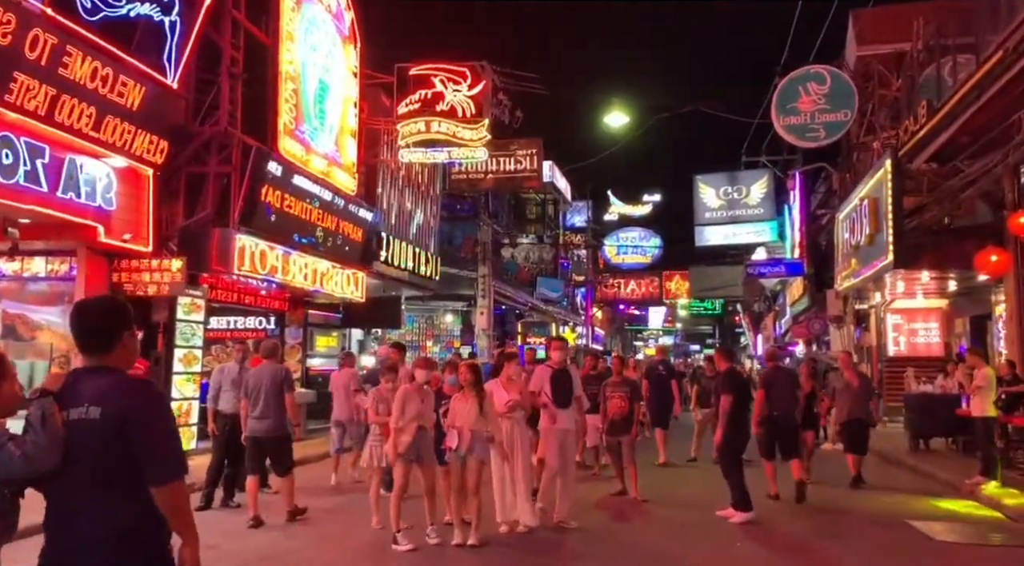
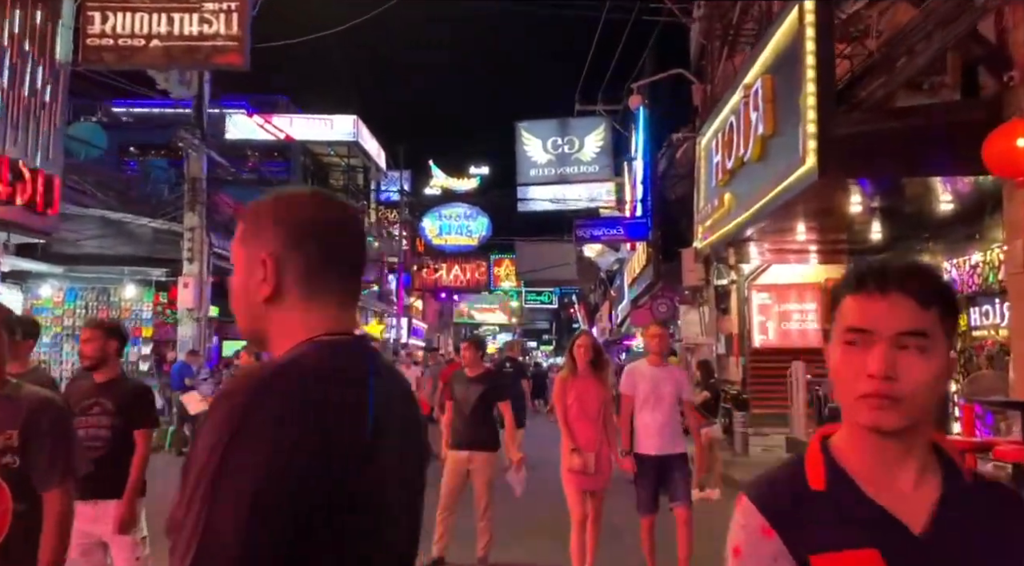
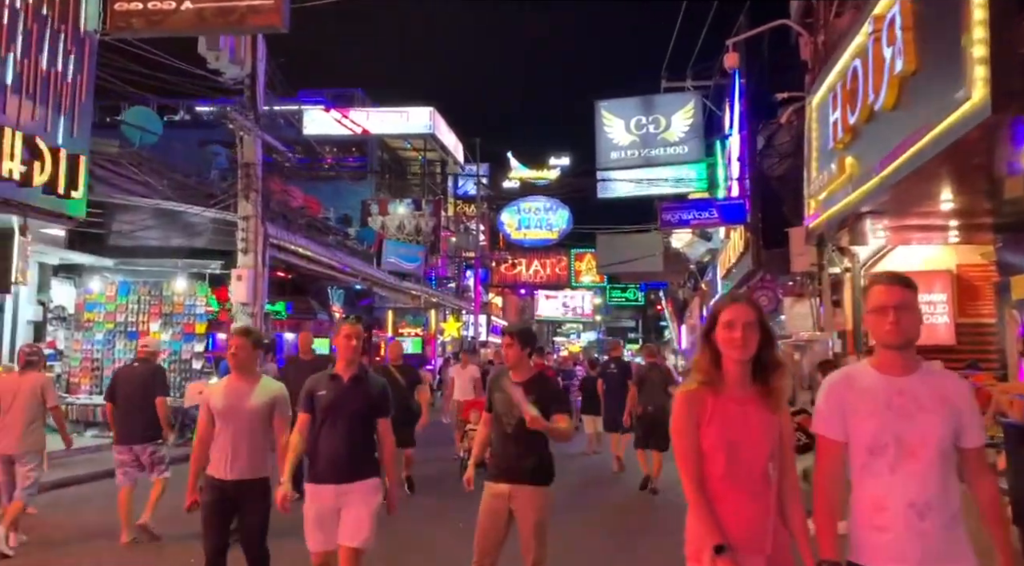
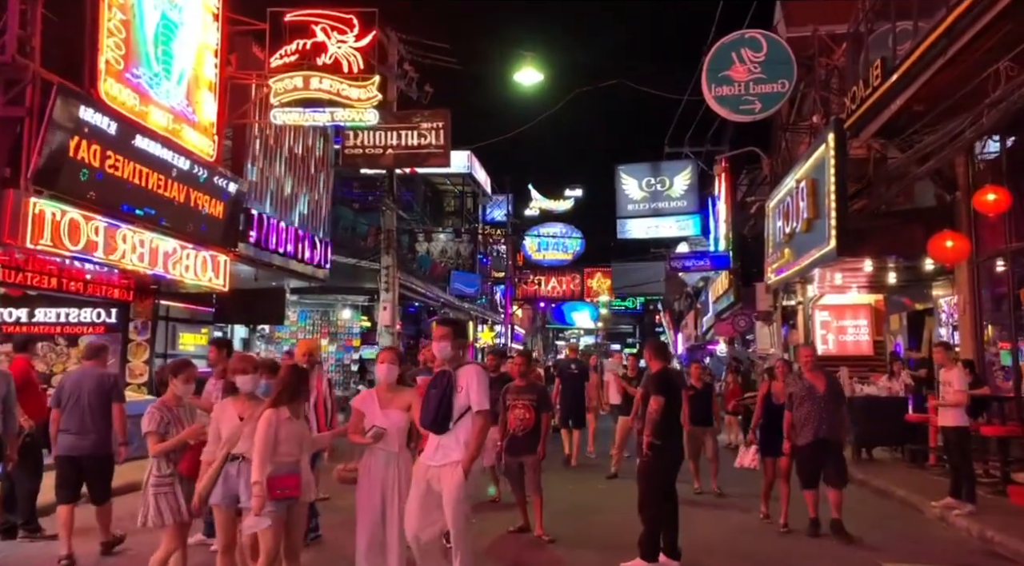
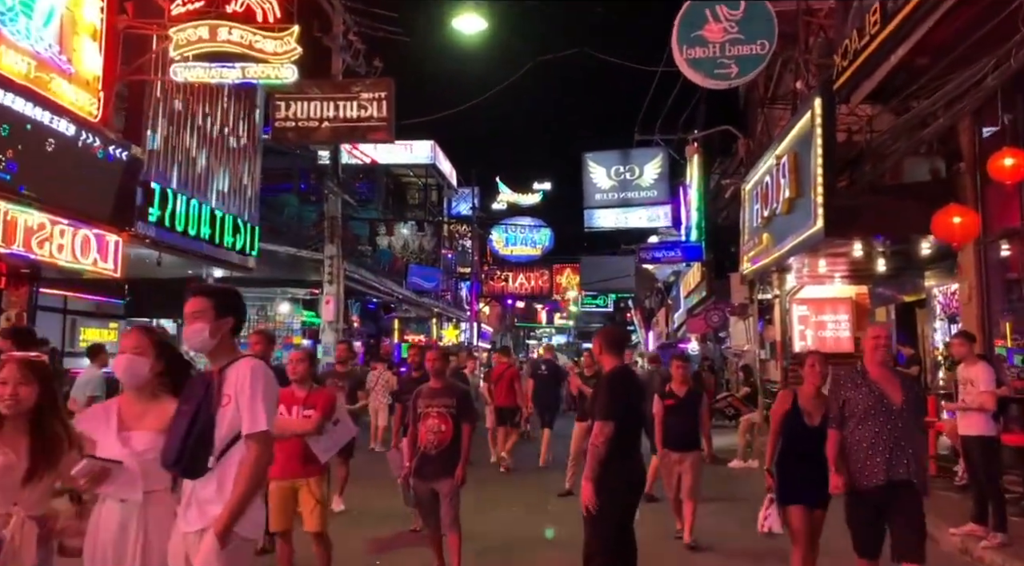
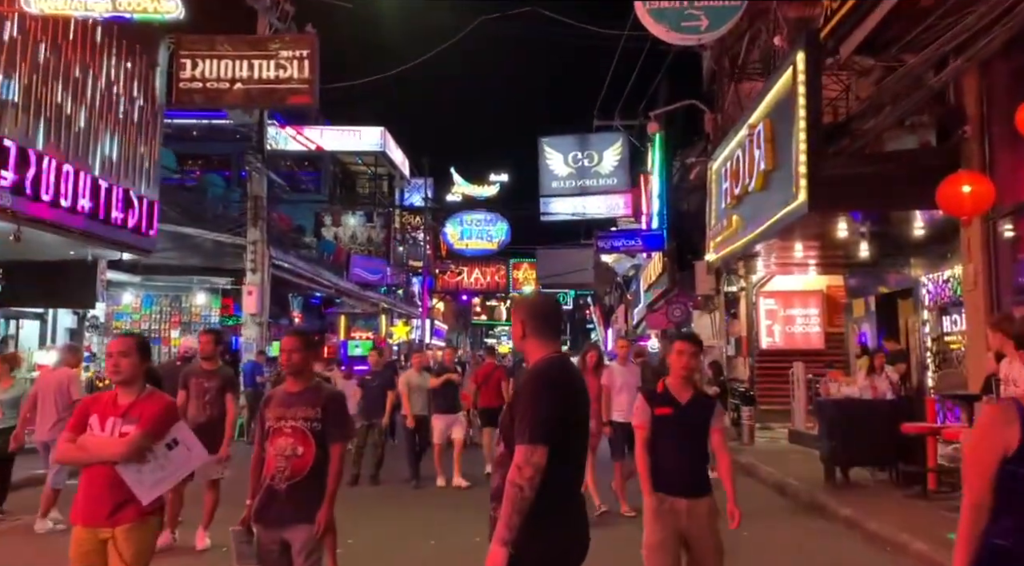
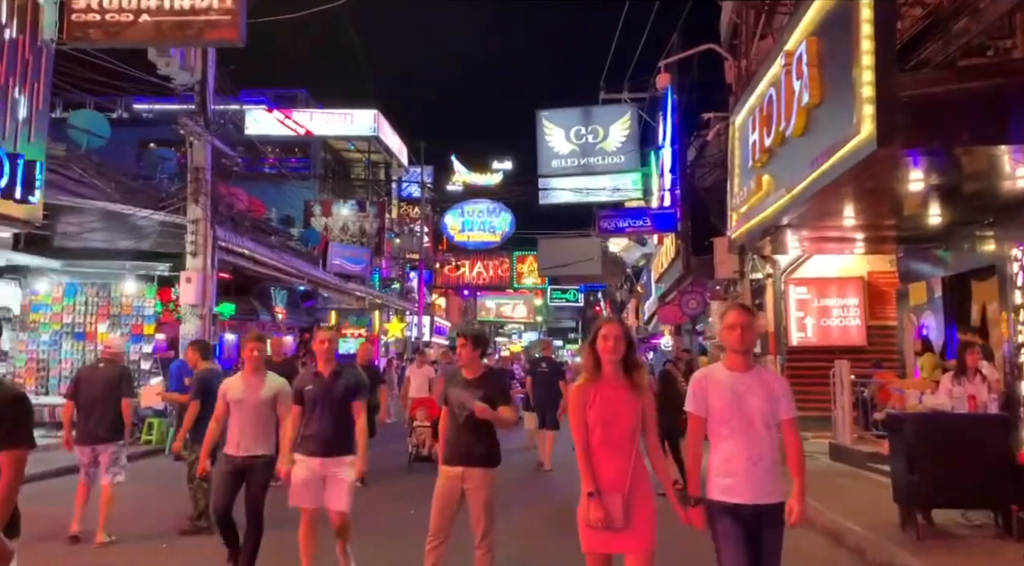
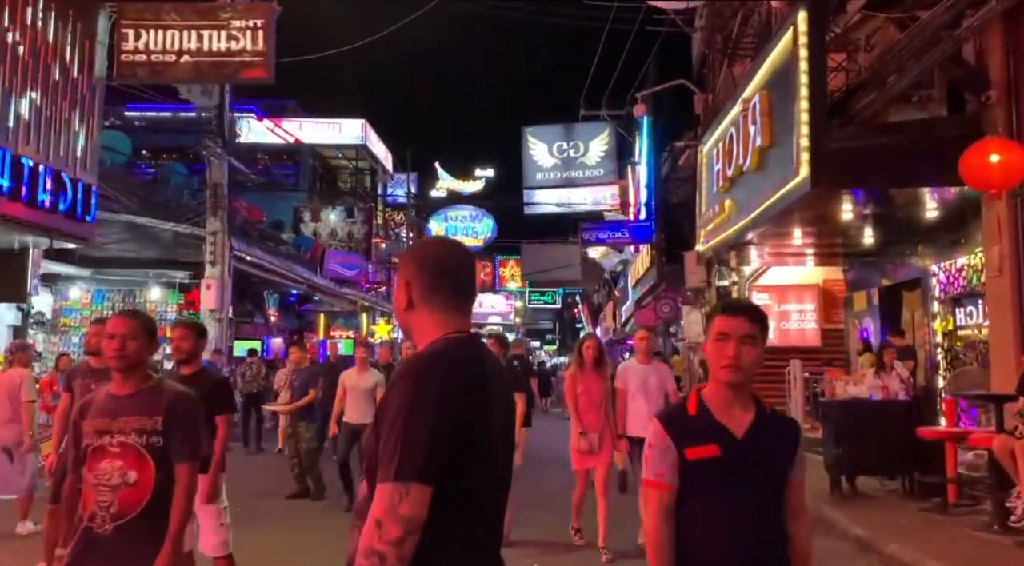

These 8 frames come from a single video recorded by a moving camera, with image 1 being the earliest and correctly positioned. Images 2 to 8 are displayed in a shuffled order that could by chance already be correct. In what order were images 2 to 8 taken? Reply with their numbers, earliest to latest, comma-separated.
4, 5, 6, 8, 2, 7, 3
